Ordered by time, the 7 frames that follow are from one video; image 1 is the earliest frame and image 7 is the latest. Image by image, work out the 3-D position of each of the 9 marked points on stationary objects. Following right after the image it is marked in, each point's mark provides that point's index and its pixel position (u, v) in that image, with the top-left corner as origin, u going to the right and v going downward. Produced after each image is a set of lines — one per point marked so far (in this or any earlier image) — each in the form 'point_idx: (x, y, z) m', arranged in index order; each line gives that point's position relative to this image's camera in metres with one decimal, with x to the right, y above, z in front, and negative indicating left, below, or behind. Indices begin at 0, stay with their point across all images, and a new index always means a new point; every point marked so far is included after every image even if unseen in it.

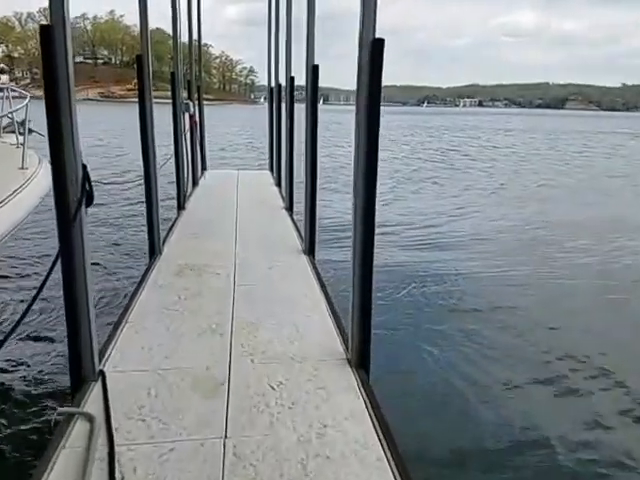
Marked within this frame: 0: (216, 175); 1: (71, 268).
0: (-2.3, +1.4, +8.9) m
1: (-1.5, -0.2, +2.3) m
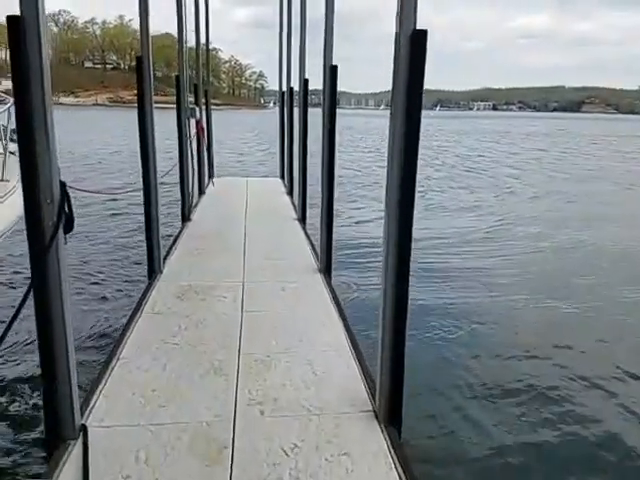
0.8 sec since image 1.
0: (-2.0, +1.2, +8.5) m
1: (-1.4, -0.3, +2.0) m
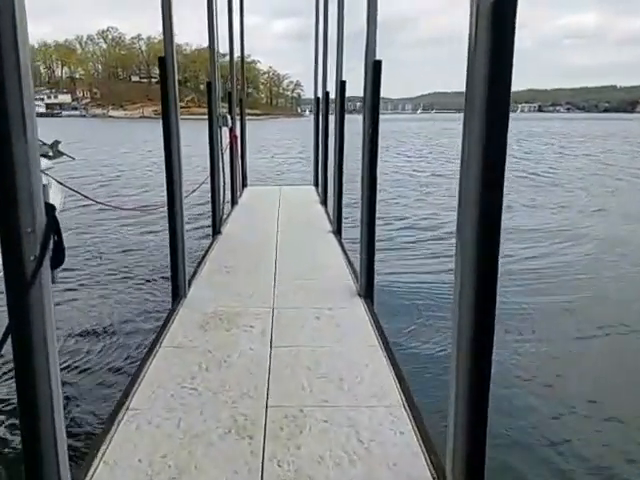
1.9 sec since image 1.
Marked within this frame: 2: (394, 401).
0: (-1.2, +1.0, +8.2) m
1: (-1.2, -0.5, +1.6) m
2: (+0.5, -1.0, +2.4) m
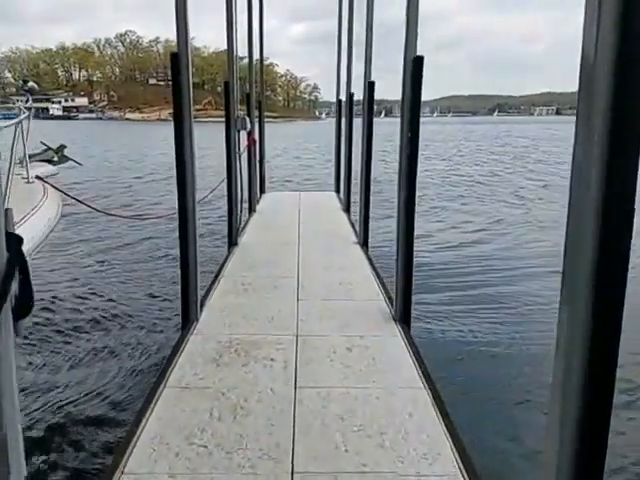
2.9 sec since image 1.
0: (-0.8, +0.8, +7.8) m
1: (-1.0, -0.6, +1.2) m
2: (+0.6, -1.1, +2.0) m
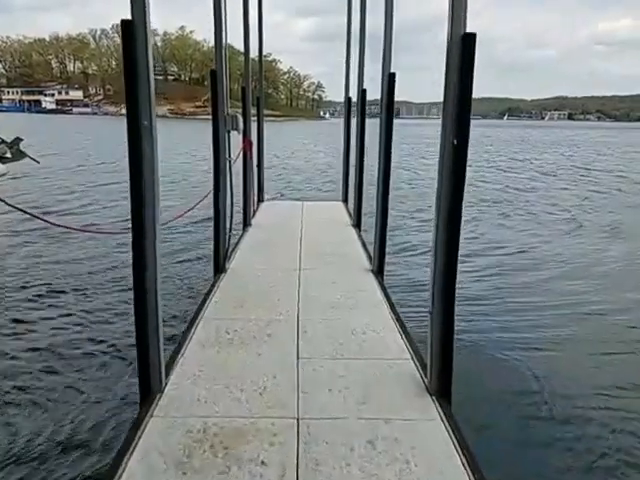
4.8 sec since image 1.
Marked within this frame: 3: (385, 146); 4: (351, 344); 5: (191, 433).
0: (-0.7, +0.6, +7.0) m
1: (-1.0, -0.8, +0.4) m
2: (+0.7, -1.4, +1.2) m
3: (+0.7, +1.0, +4.3) m
4: (+0.2, -0.7, +2.8) m
5: (-0.7, -1.0, +2.0) m
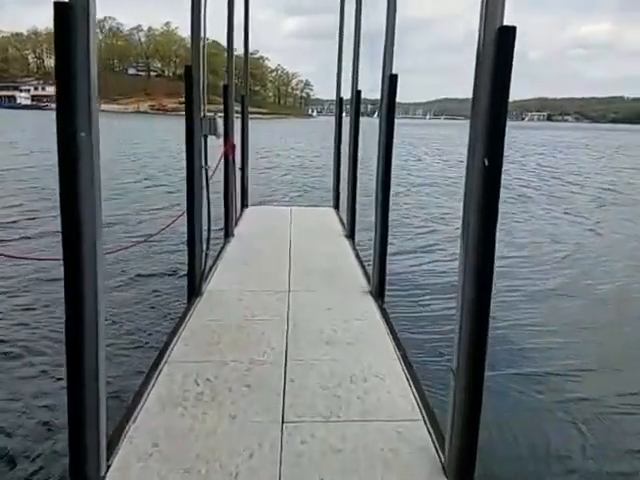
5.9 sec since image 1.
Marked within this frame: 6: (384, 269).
0: (-0.9, +0.4, +6.4) m
1: (-0.9, -1.0, -0.2) m
2: (+0.7, -1.6, +0.7) m
3: (+0.6, +0.8, +3.7) m
4: (+0.2, -0.9, +2.3) m
5: (-0.7, -1.2, +1.4) m
6: (+0.6, -0.3, +3.7) m
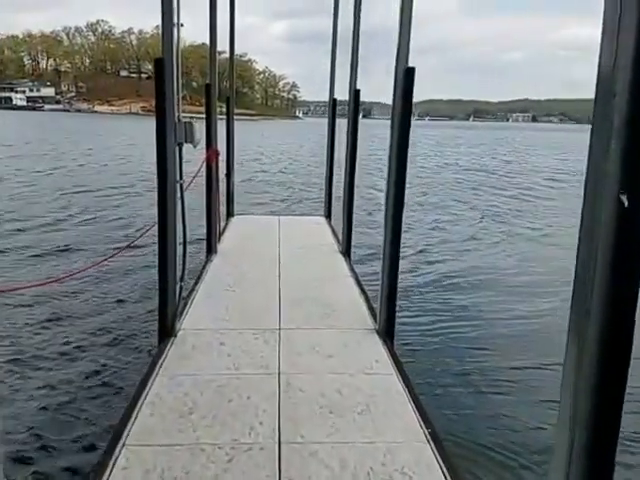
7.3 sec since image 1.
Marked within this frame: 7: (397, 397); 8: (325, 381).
0: (-1.0, +0.2, +5.7) m
1: (-0.8, -1.2, -0.9) m
2: (+0.8, -1.8, 0.0) m
3: (+0.6, +0.6, +3.1) m
4: (+0.2, -1.1, +1.7) m
5: (-0.6, -1.4, +0.8) m
6: (+0.6, -0.5, +3.1) m
7: (+0.5, -0.9, +2.4) m
8: (0.0, -0.9, +2.5) m
